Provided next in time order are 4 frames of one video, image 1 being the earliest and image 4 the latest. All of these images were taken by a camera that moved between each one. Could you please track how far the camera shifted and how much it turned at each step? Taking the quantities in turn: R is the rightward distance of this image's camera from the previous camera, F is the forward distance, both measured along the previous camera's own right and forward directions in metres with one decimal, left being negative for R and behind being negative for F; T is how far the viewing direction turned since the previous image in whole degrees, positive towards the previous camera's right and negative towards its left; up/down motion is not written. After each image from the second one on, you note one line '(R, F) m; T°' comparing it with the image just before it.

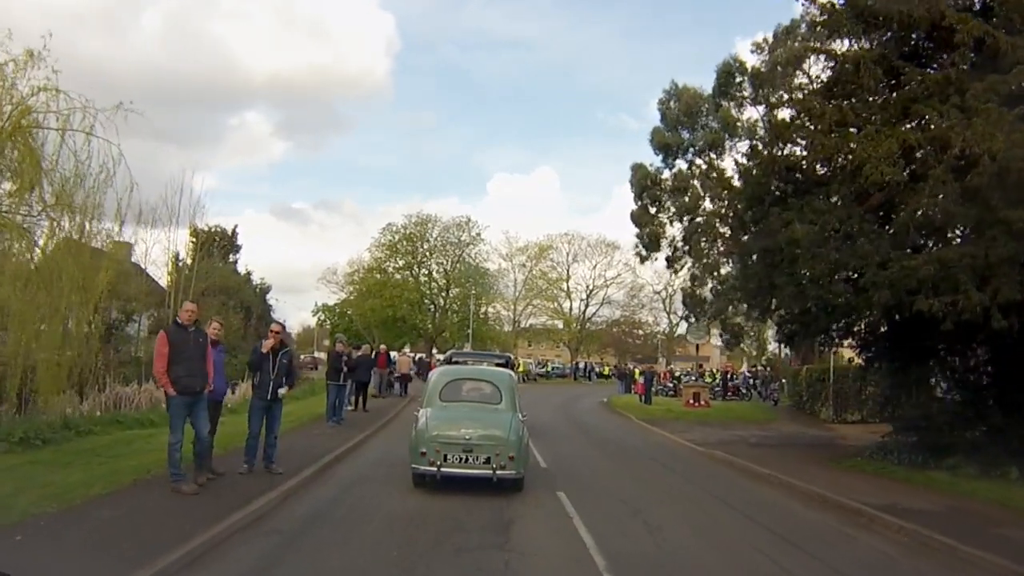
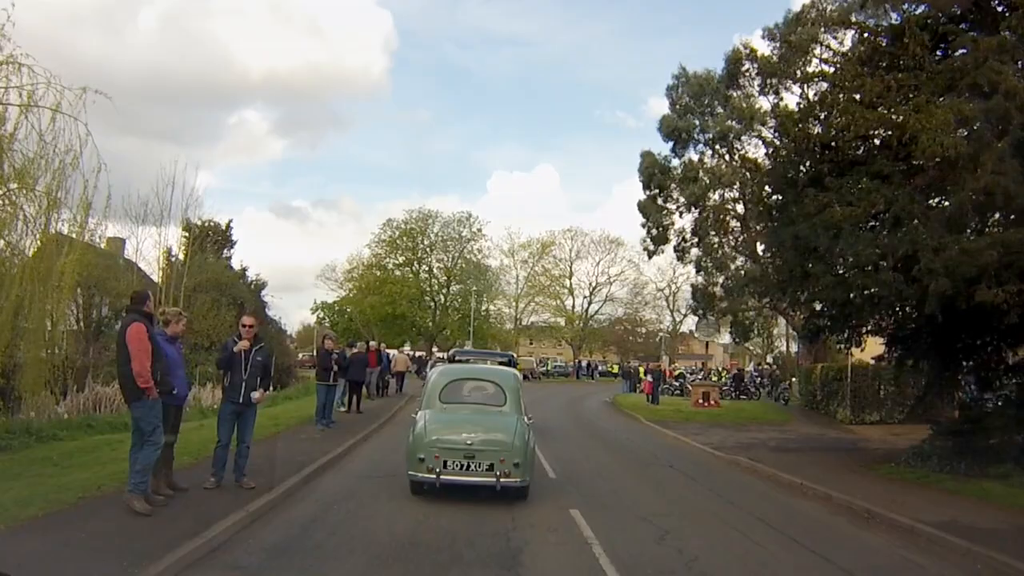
(-0.1, +1.5) m; 0°
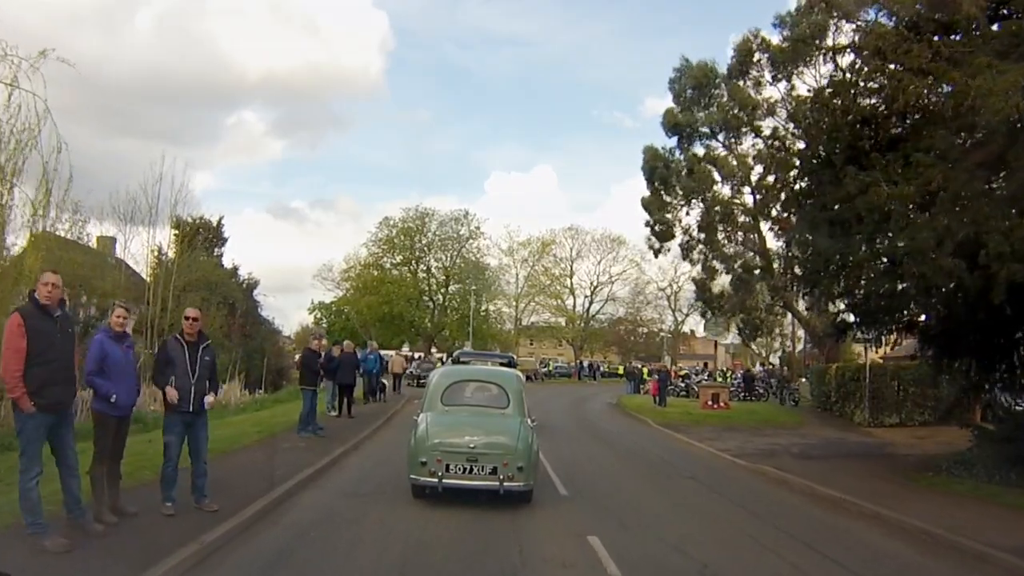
(-0.1, +1.5) m; 0°
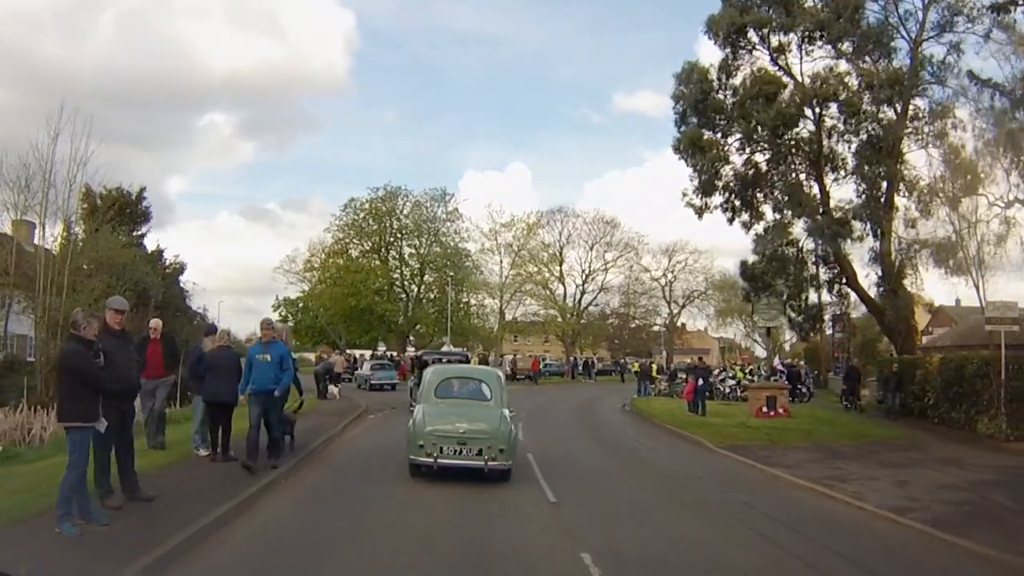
(-0.3, +8.7) m; +1°
